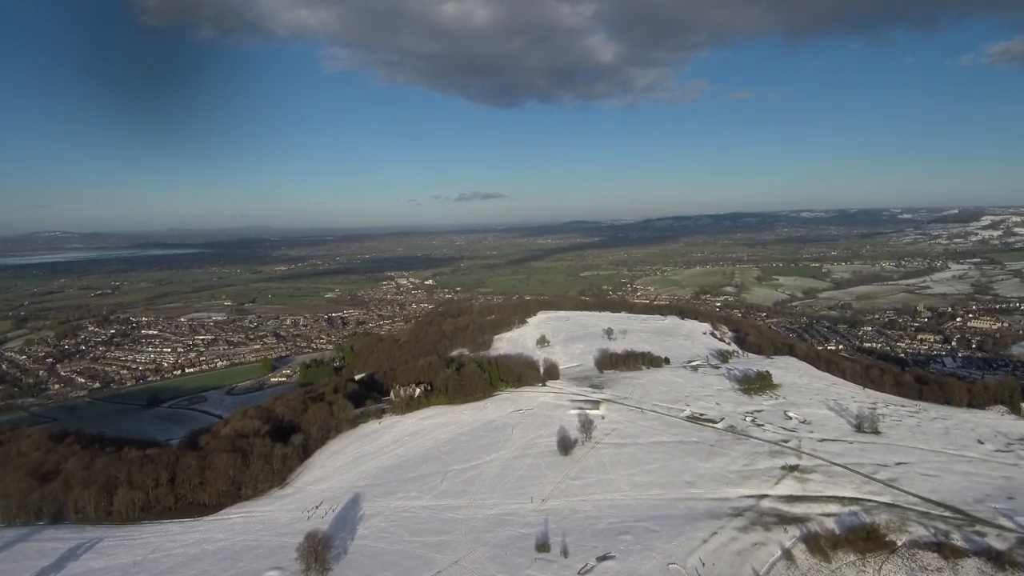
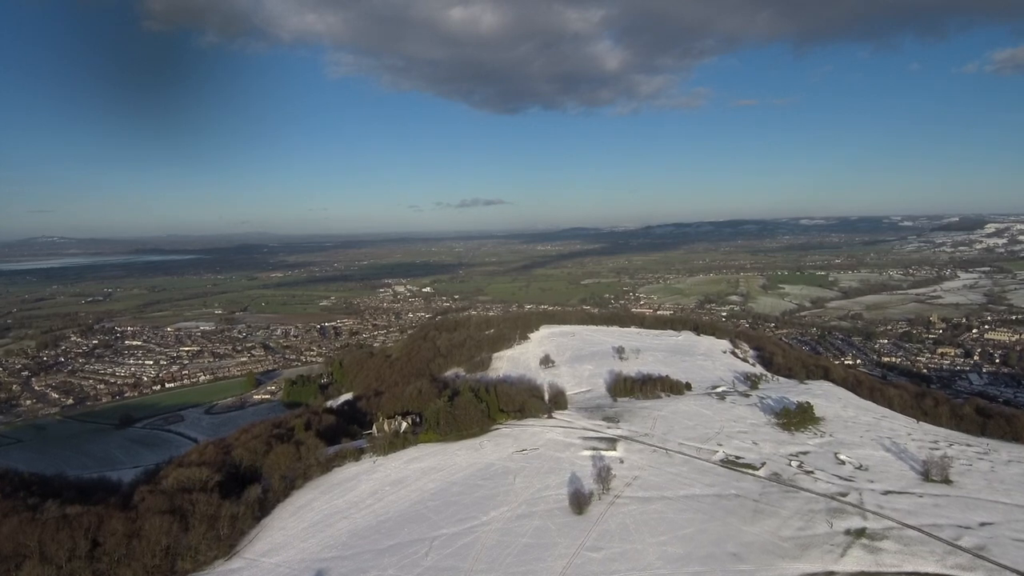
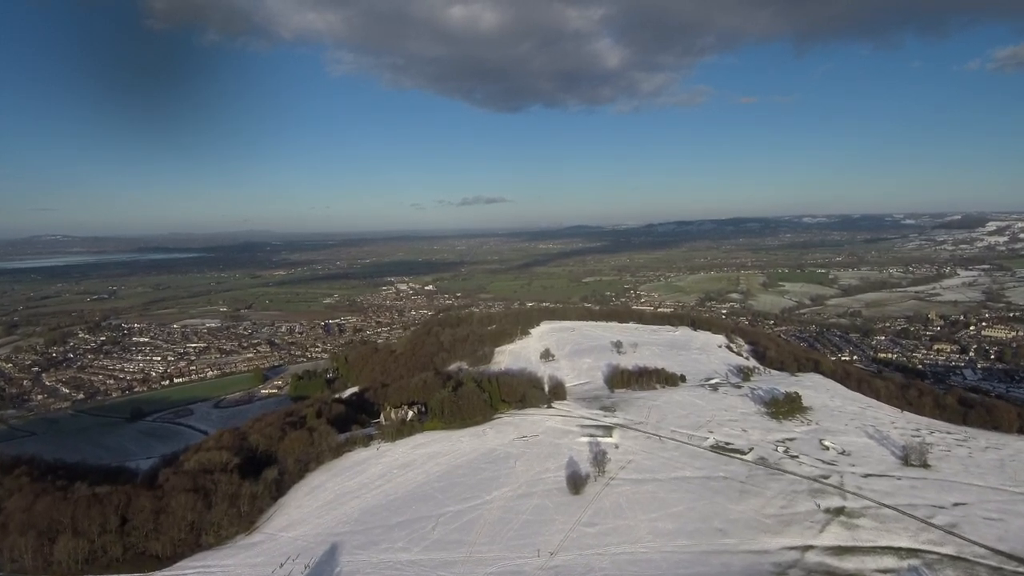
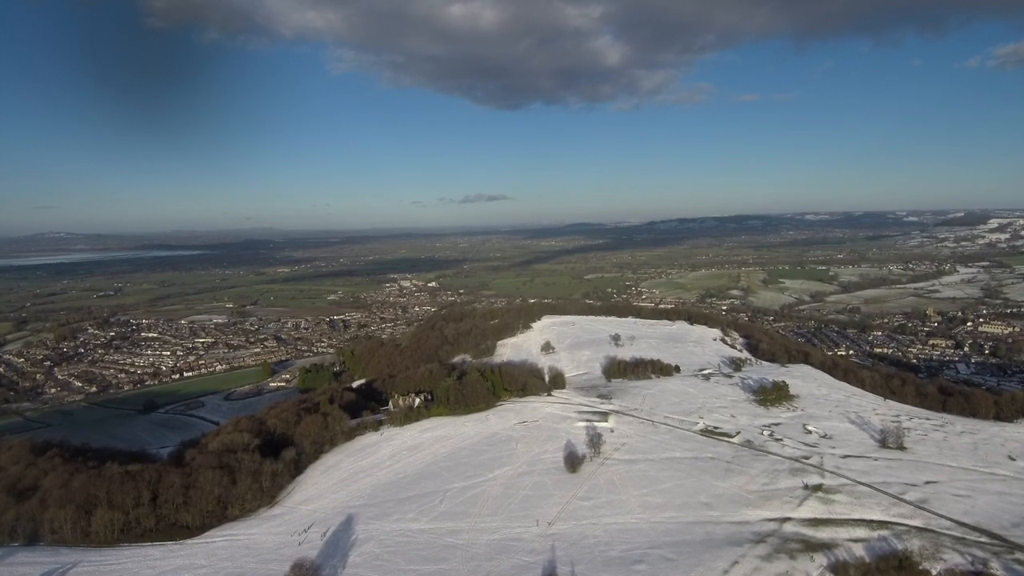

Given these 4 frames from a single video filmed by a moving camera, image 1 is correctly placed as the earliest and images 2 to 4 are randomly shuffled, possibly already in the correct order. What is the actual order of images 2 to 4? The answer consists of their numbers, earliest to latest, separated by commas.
4, 3, 2
